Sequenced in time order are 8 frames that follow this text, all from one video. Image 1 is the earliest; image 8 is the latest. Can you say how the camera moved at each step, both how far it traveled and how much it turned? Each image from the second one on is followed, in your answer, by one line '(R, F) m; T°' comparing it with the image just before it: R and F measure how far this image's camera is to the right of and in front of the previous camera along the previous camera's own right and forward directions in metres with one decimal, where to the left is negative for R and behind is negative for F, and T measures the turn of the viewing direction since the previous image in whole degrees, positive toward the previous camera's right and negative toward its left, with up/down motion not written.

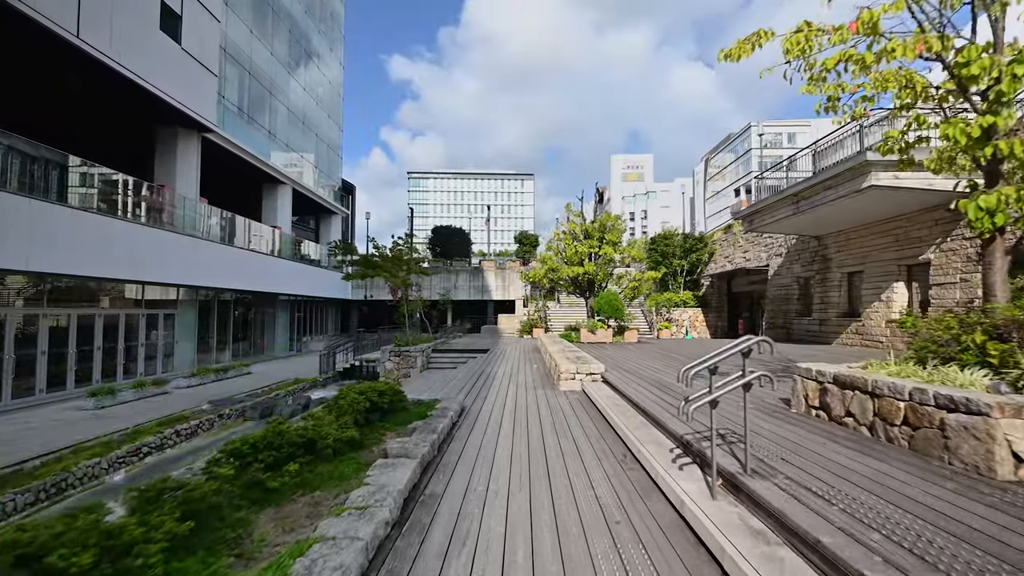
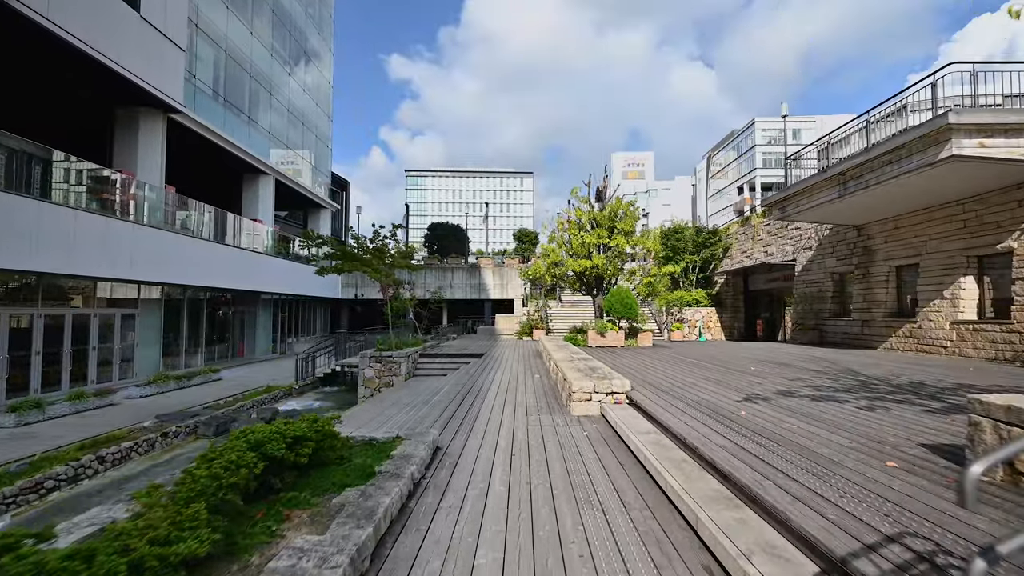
(0.0, +1.5) m; 0°
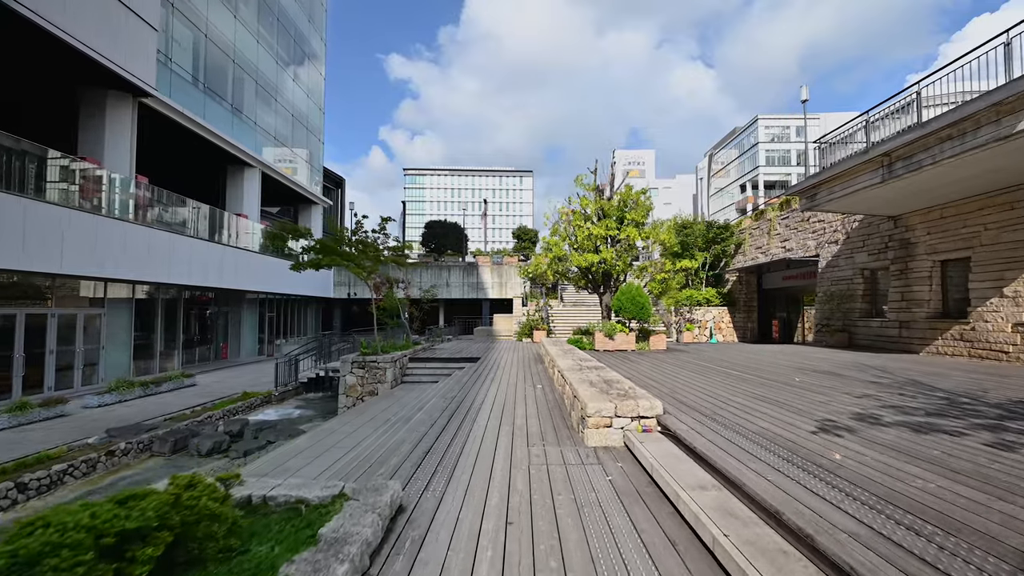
(0.0, +1.1) m; 0°
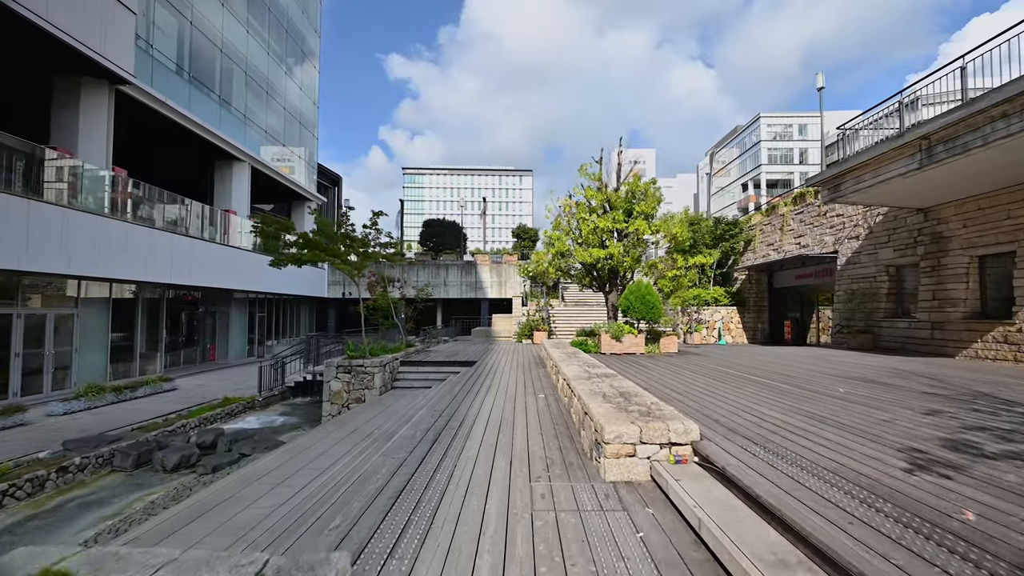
(0.0, +0.8) m; 0°
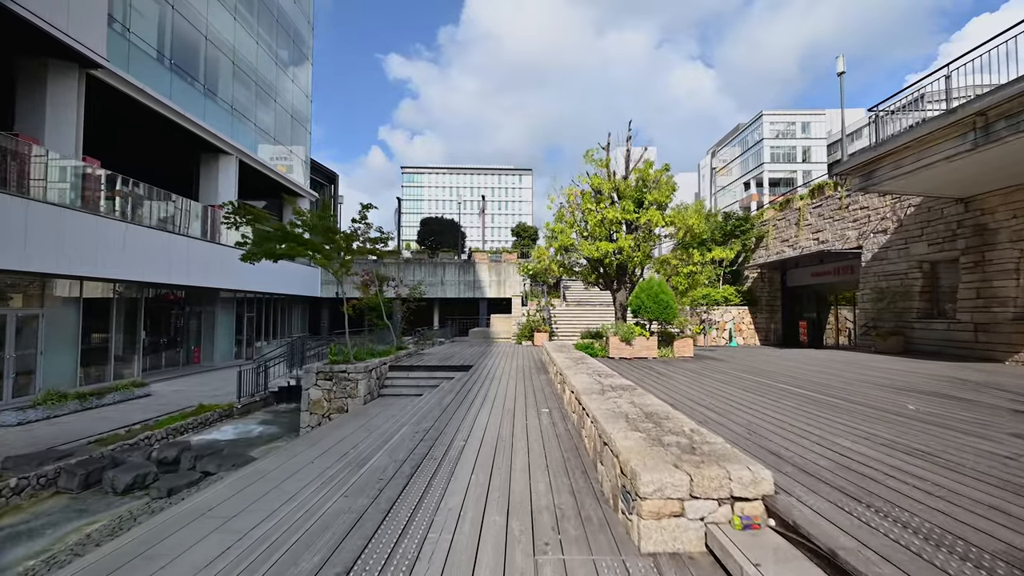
(0.0, +0.9) m; 0°
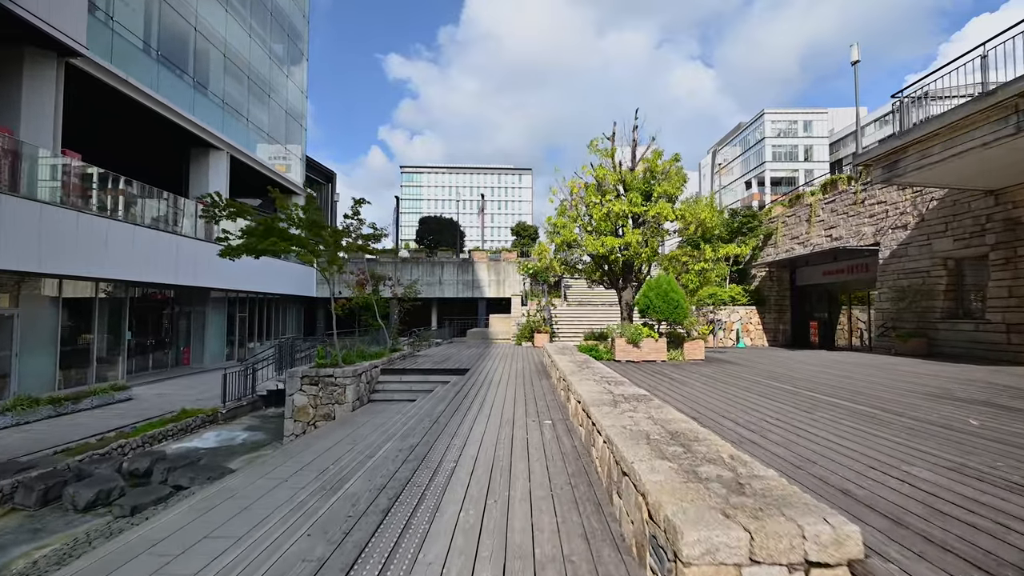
(0.0, +0.5) m; 0°
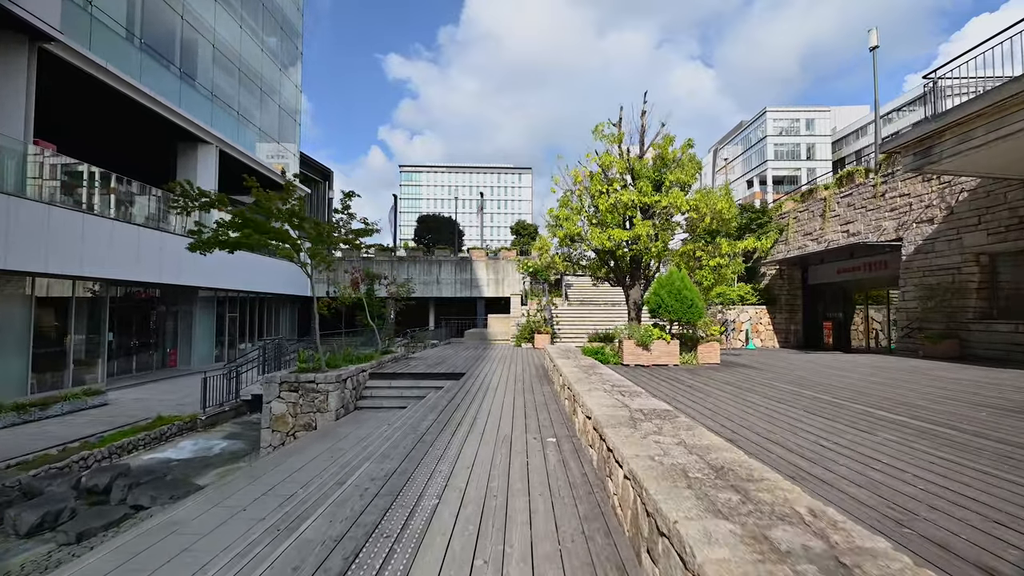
(0.0, +0.6) m; 0°
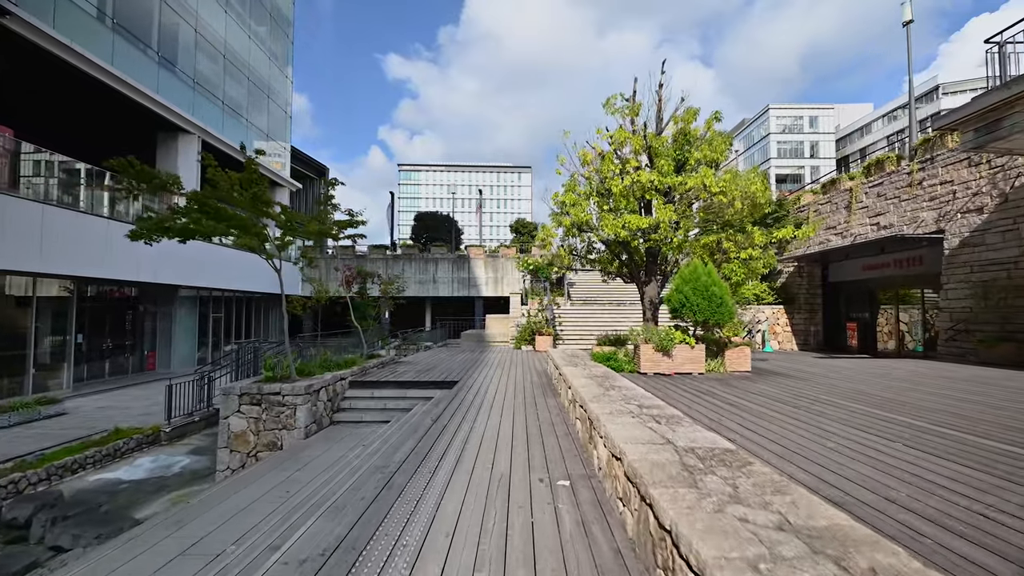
(0.0, +1.0) m; 0°
